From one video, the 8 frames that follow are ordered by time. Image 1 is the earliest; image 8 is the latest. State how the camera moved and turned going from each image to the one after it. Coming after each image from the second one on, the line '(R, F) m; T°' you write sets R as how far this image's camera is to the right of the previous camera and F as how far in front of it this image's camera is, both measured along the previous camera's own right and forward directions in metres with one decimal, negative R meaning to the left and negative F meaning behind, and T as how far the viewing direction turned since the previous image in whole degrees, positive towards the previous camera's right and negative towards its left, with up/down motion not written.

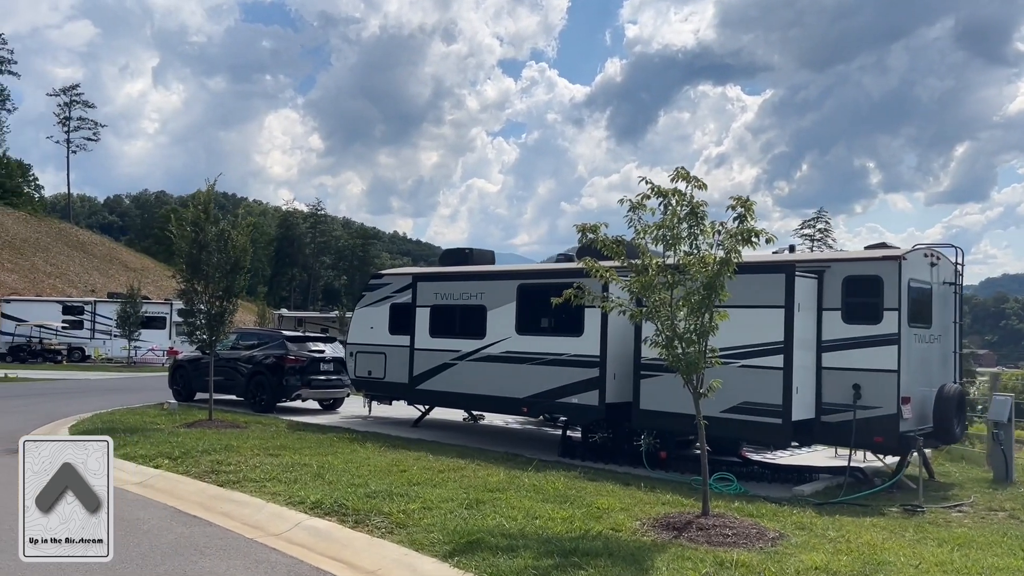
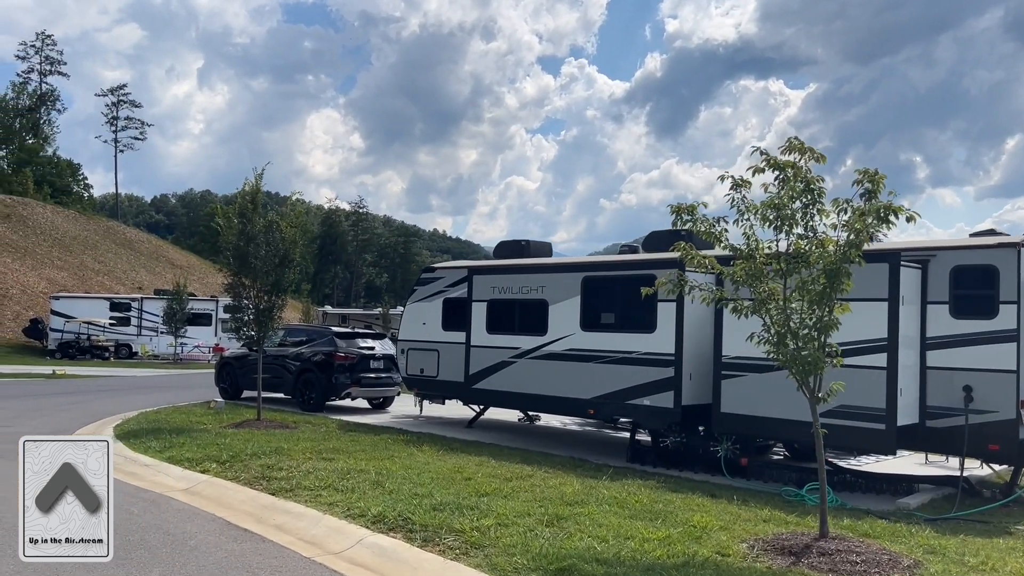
(-0.4, +0.8) m; -3°
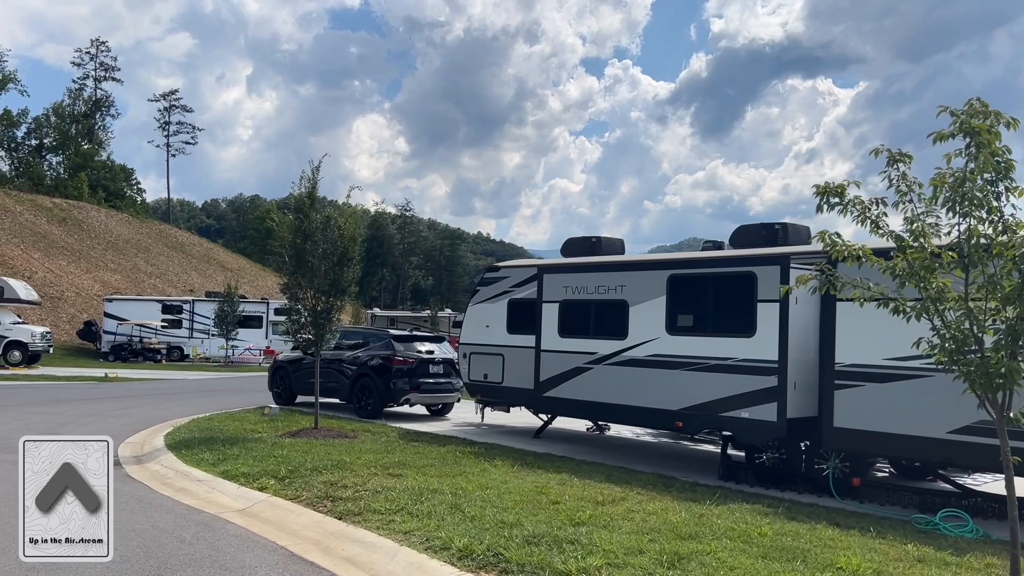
(-0.5, +1.0) m; -3°
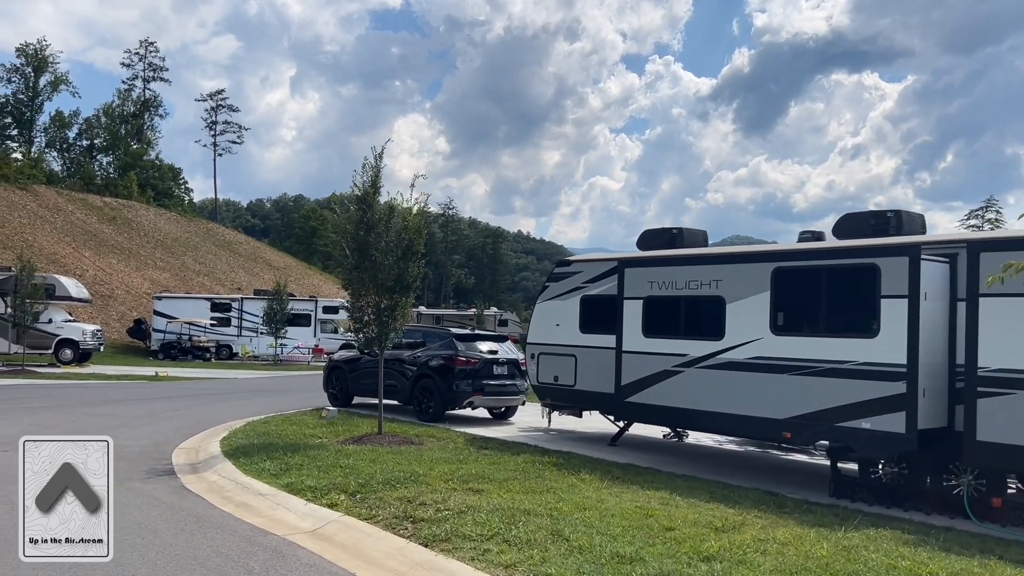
(-0.5, +1.0) m; -3°
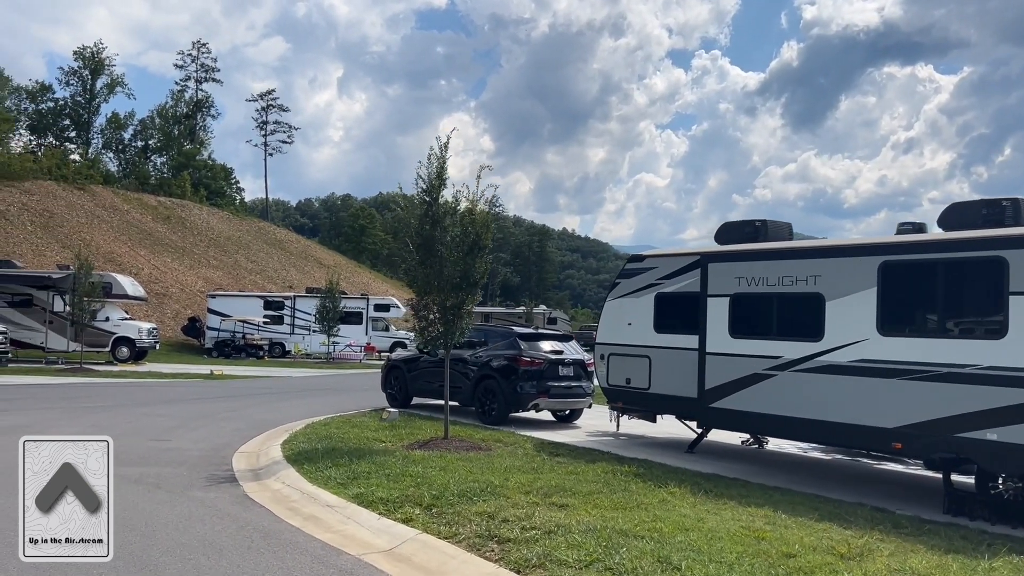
(-0.4, +0.7) m; -3°
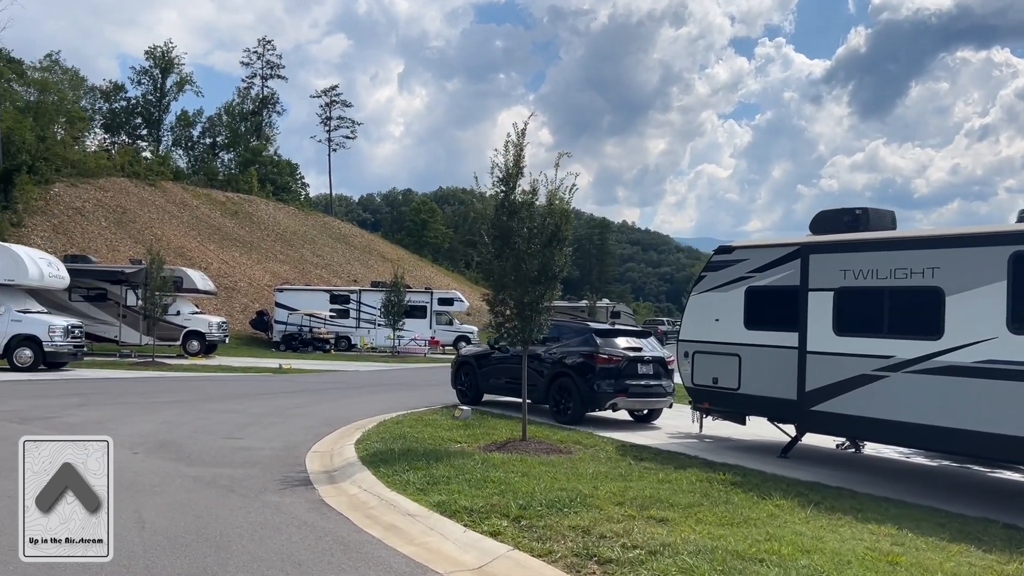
(-0.3, +0.6) m; -4°
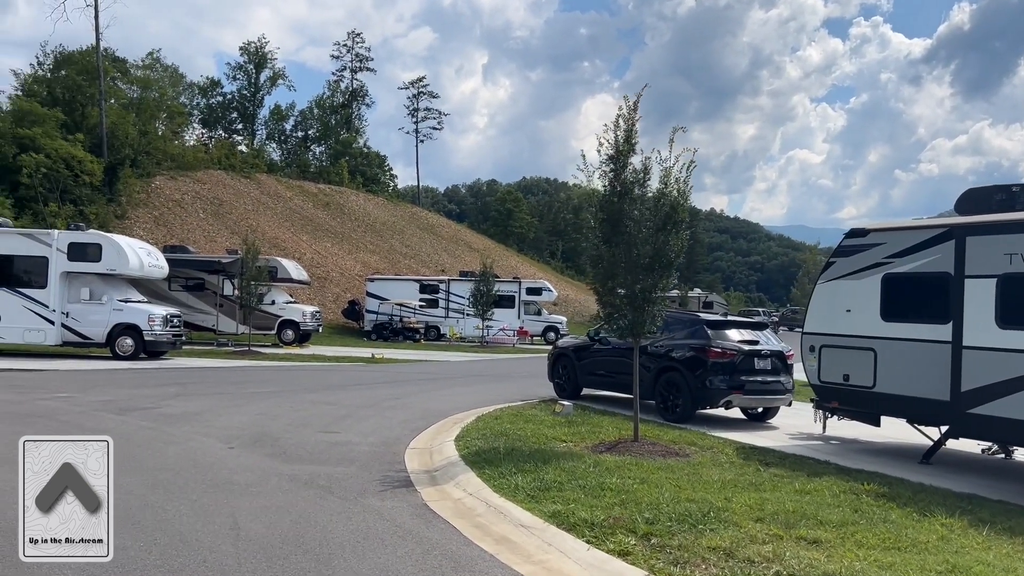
(-0.3, +0.8) m; -6°
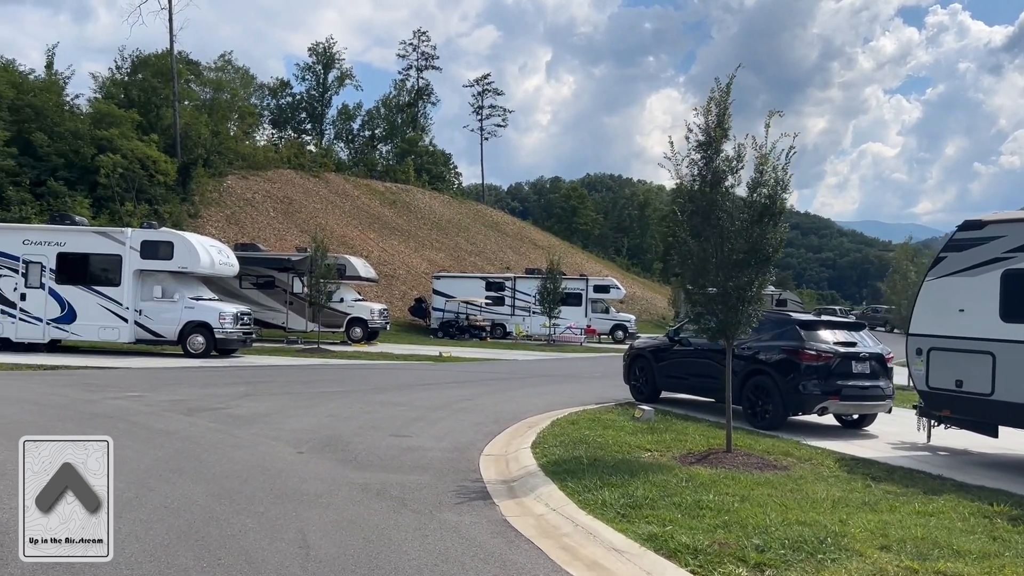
(-0.2, +0.6) m; -4°
